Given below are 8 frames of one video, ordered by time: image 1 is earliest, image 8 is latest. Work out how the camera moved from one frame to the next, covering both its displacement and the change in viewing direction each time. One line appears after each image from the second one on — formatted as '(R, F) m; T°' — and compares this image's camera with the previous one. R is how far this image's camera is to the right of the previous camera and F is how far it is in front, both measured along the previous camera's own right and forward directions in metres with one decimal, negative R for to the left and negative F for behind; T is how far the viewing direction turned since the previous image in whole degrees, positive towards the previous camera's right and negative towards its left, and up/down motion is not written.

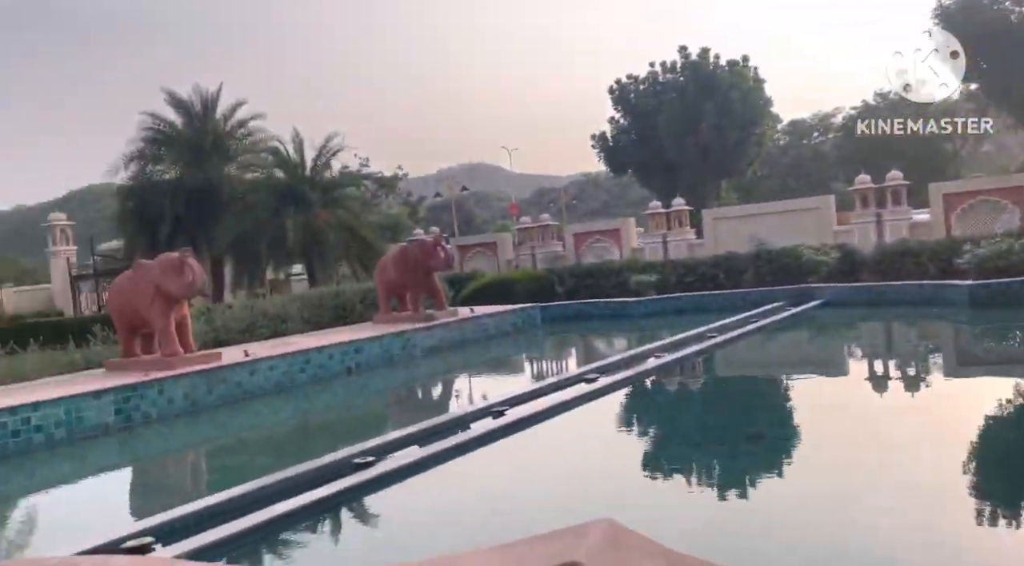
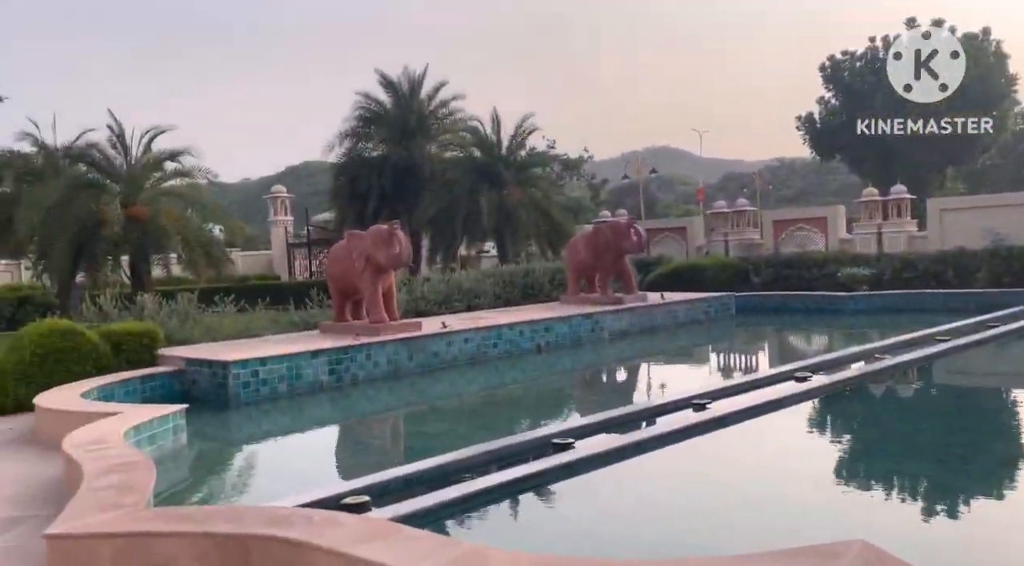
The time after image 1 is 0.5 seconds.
(-0.1, 0.0) m; -12°
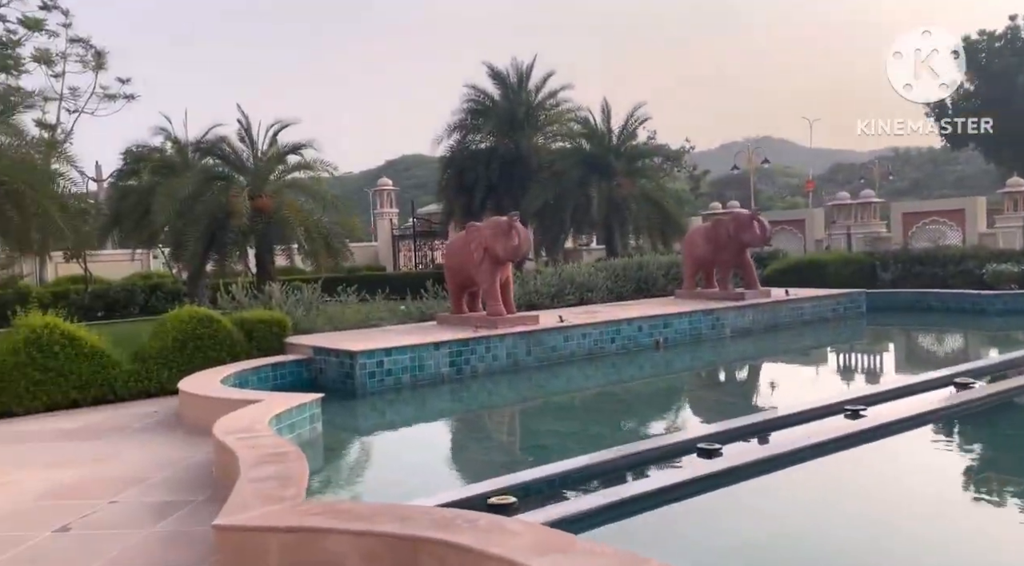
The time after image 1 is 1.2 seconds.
(-0.2, 0.0) m; -6°
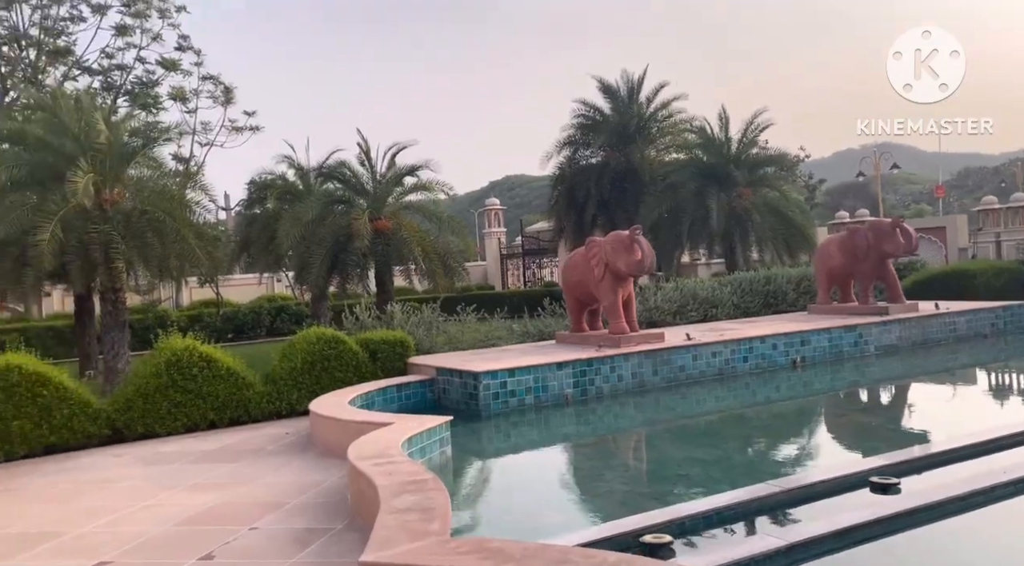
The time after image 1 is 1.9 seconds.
(-0.1, +0.2) m; -7°
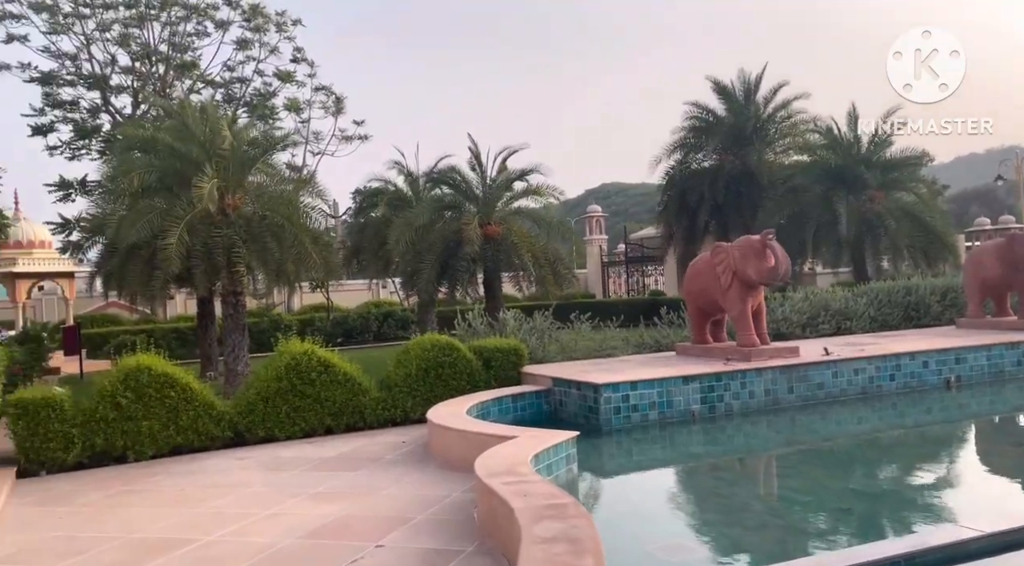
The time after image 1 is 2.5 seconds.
(-0.2, +0.3) m; -6°
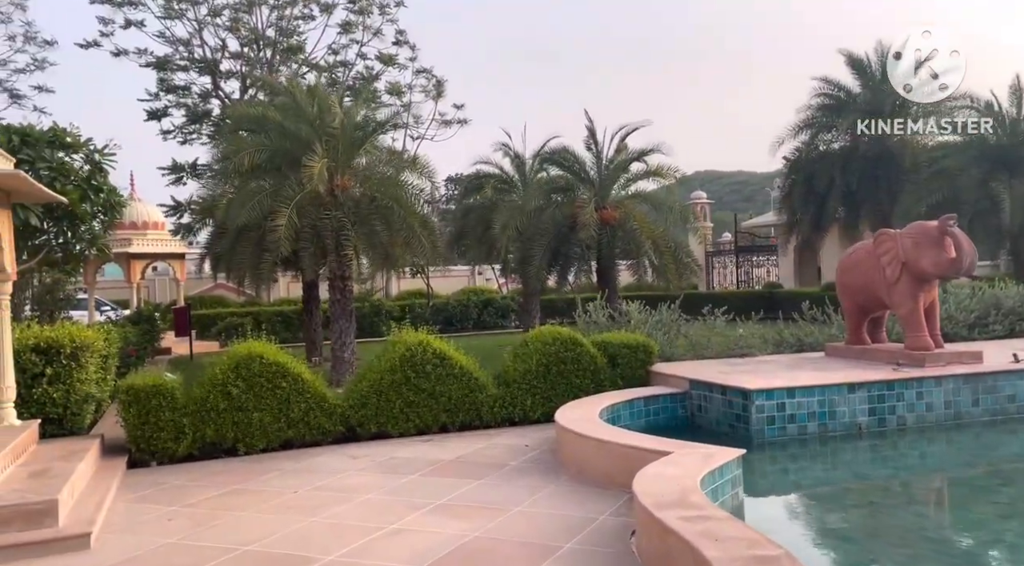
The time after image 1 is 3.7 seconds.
(-0.4, +0.7) m; -6°
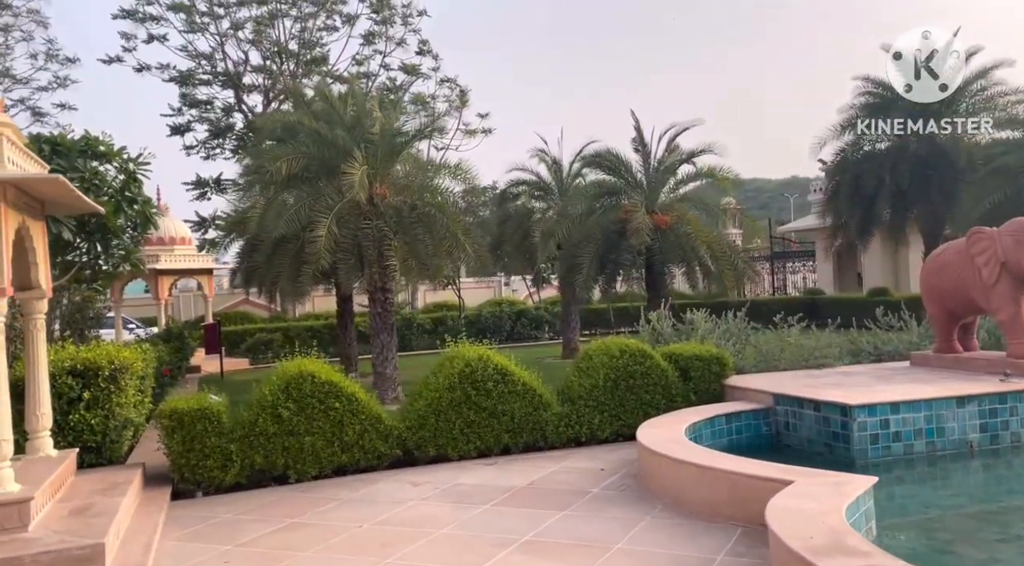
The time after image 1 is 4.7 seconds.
(-0.4, +0.6) m; -1°
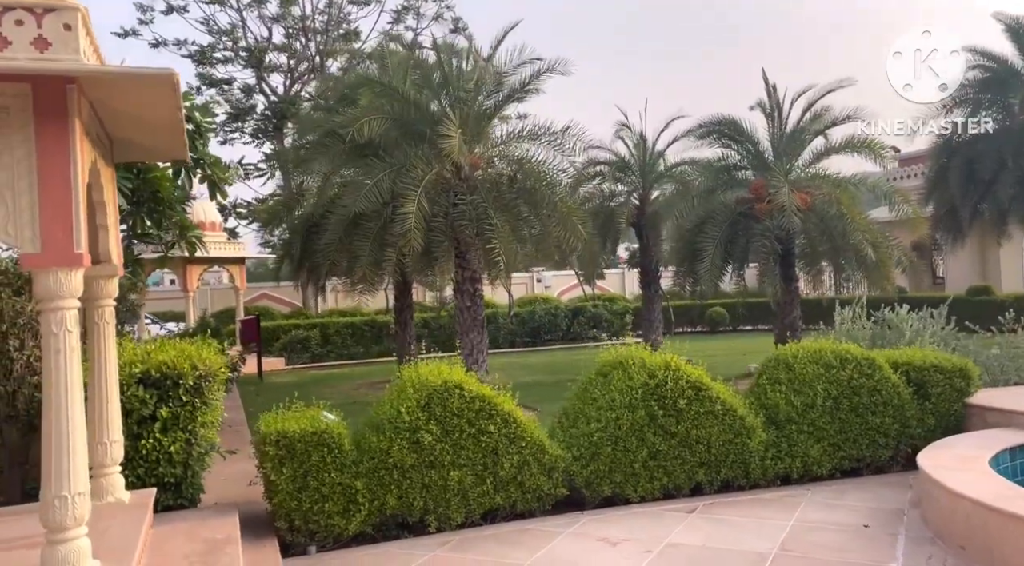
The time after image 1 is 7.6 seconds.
(-1.3, +1.9) m; 0°
